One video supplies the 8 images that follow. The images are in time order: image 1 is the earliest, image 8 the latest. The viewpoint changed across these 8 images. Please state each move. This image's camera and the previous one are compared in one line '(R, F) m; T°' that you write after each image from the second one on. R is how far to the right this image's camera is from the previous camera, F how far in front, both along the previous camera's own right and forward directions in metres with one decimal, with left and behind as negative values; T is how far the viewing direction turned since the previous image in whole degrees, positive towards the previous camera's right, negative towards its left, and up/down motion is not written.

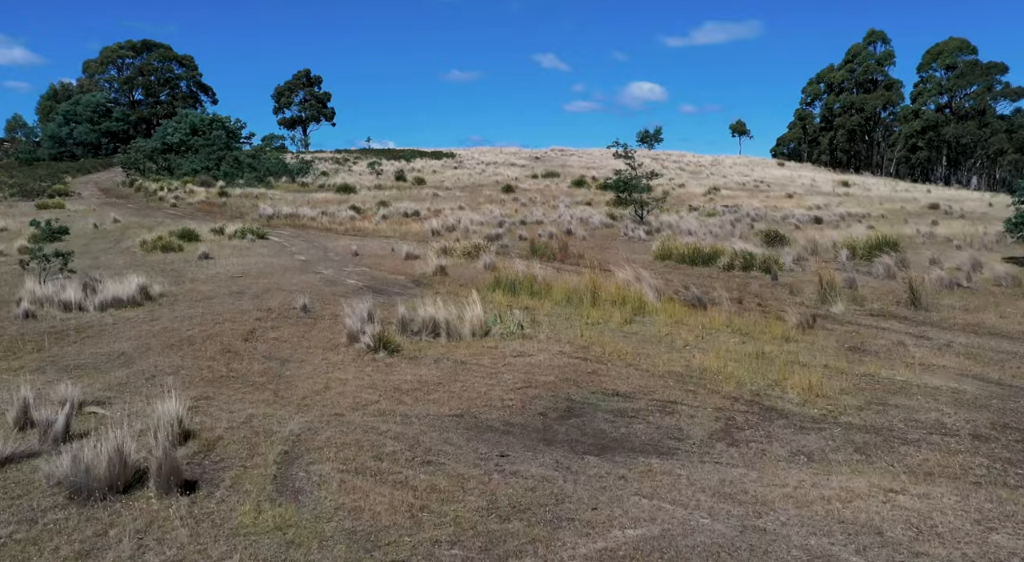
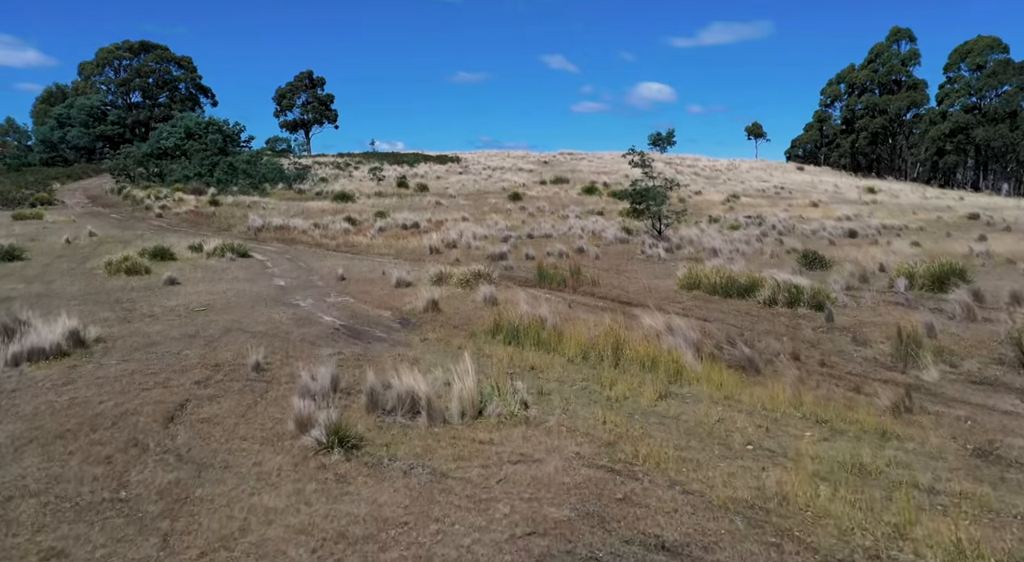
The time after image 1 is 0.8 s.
(+0.1, +1.9) m; -1°
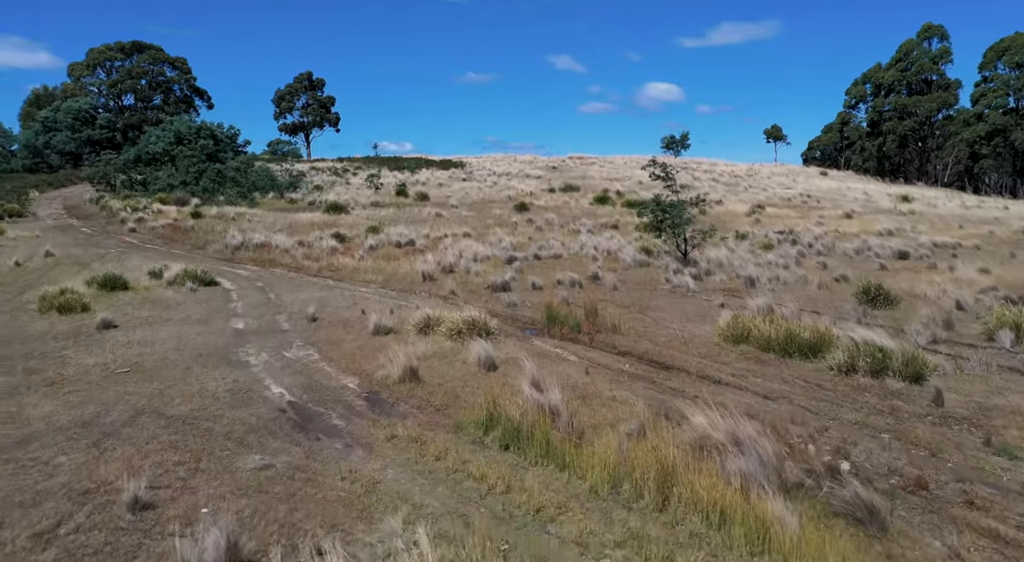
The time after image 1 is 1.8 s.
(+0.1, +2.5) m; -1°
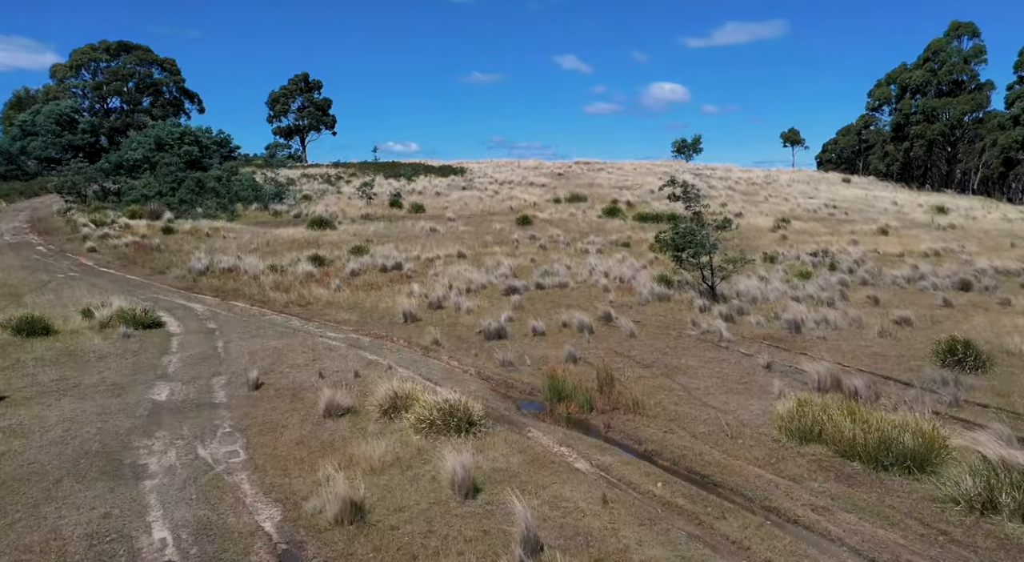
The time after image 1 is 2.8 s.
(+0.2, +2.6) m; 0°
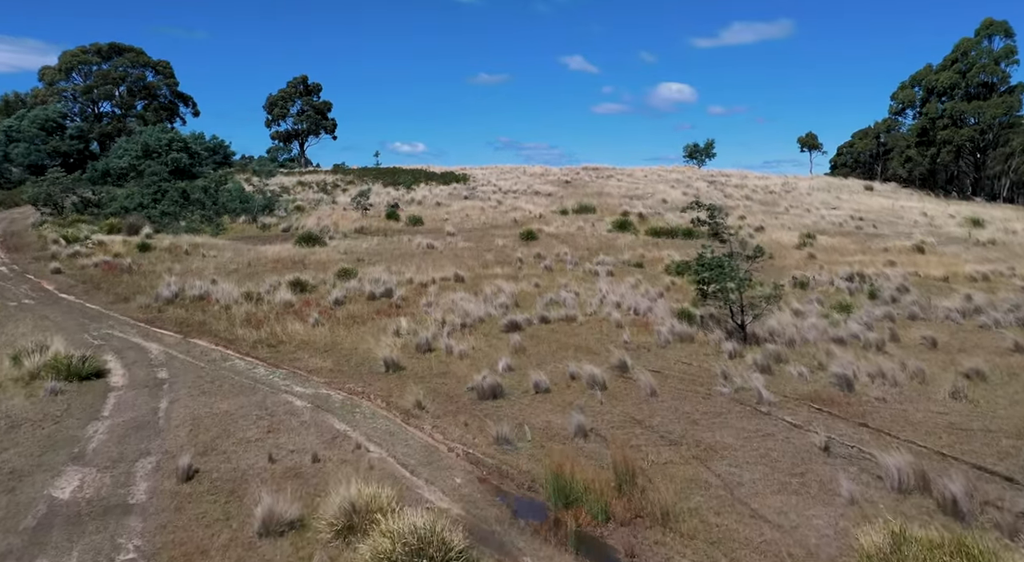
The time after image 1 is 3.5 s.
(+0.1, +2.1) m; -1°
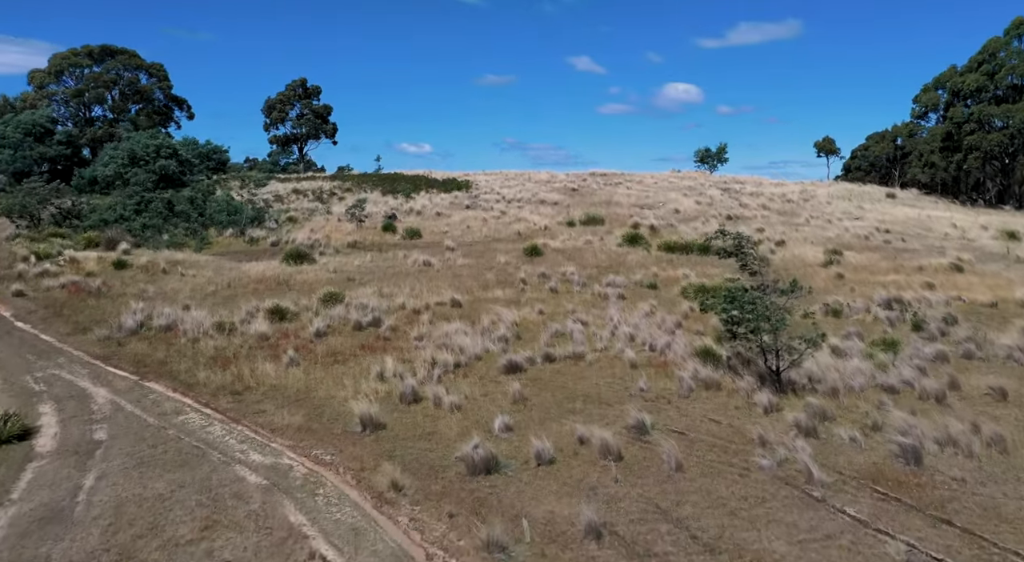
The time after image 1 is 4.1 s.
(+0.1, +1.9) m; 0°
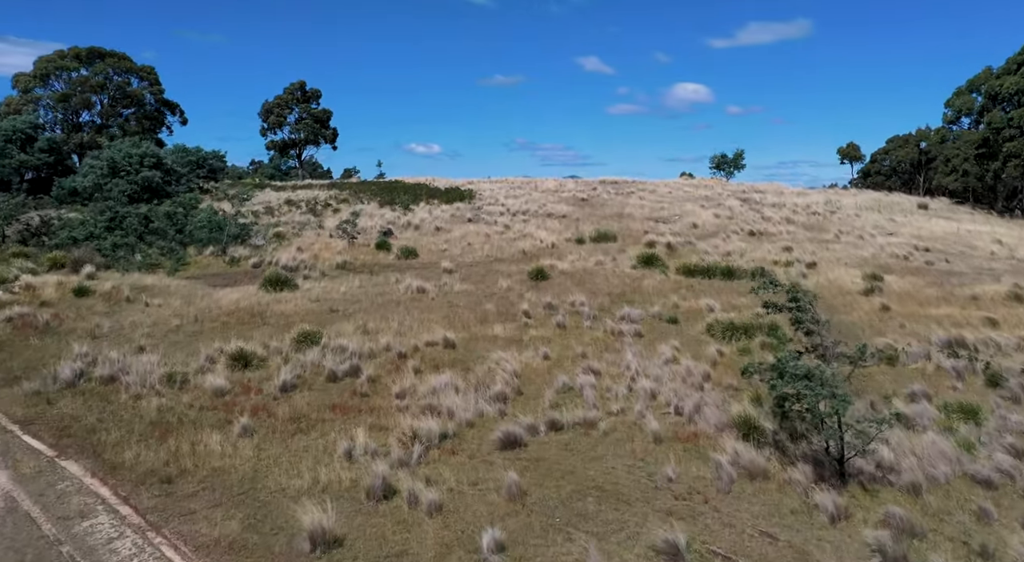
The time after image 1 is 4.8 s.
(+0.2, +2.4) m; -1°
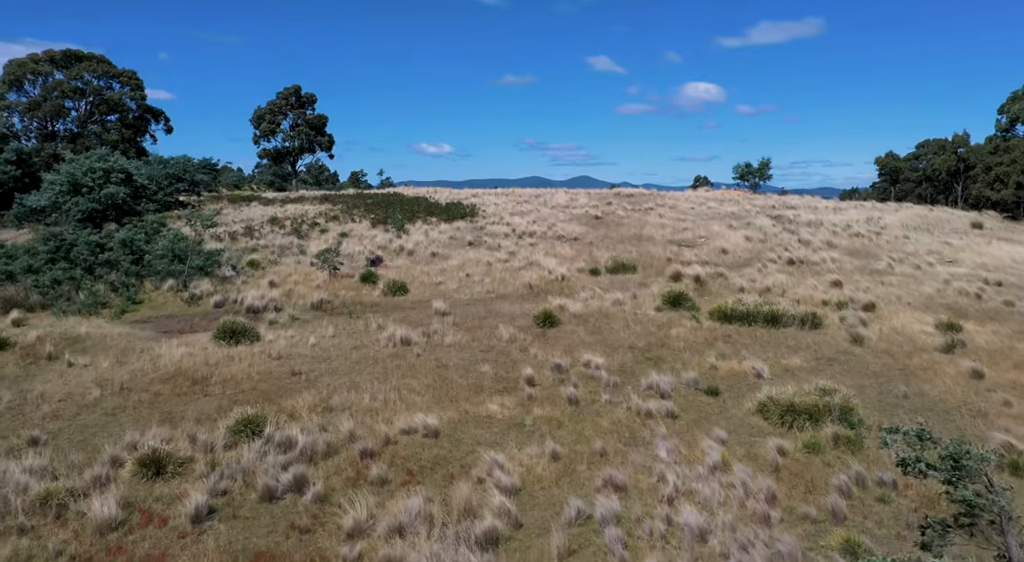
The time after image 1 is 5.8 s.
(+0.2, +3.7) m; -1°
